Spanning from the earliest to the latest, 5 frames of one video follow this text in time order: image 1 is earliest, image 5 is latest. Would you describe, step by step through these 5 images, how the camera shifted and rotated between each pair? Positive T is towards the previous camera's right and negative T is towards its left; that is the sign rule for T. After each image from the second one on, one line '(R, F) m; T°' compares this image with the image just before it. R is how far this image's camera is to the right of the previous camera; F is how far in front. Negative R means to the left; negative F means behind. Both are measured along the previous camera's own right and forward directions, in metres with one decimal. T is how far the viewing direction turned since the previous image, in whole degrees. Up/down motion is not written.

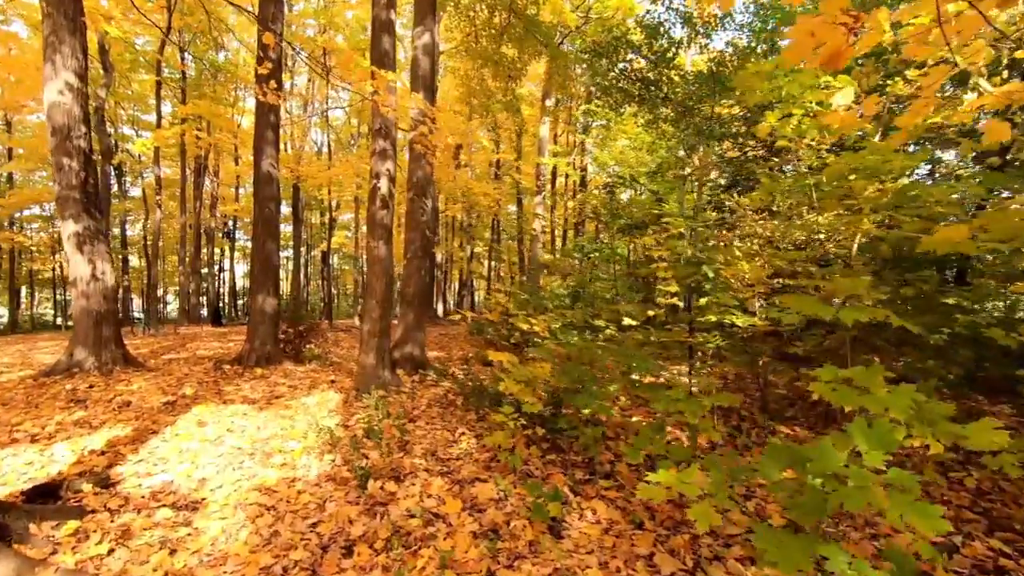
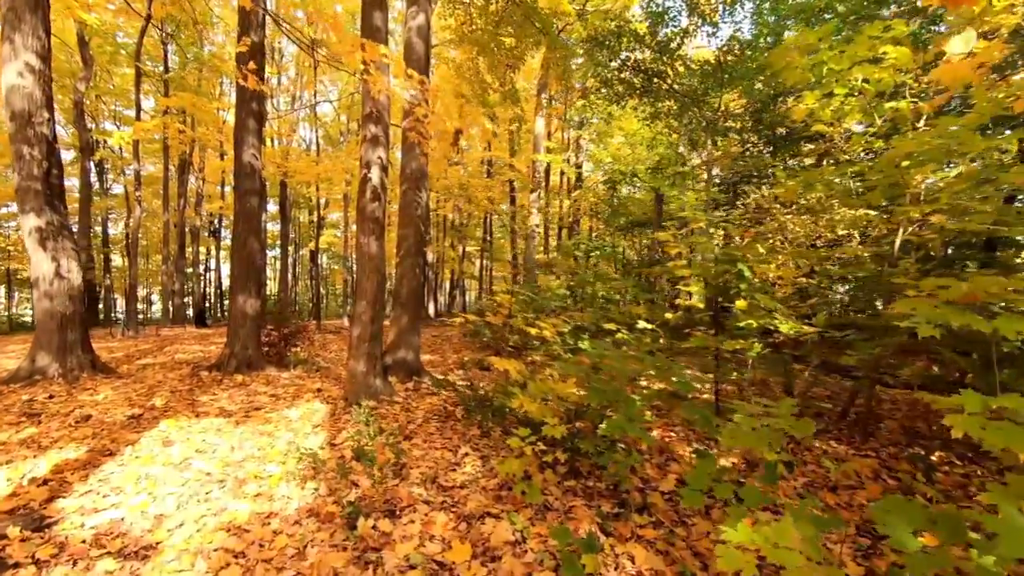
(-0.2, +0.6) m; +1°
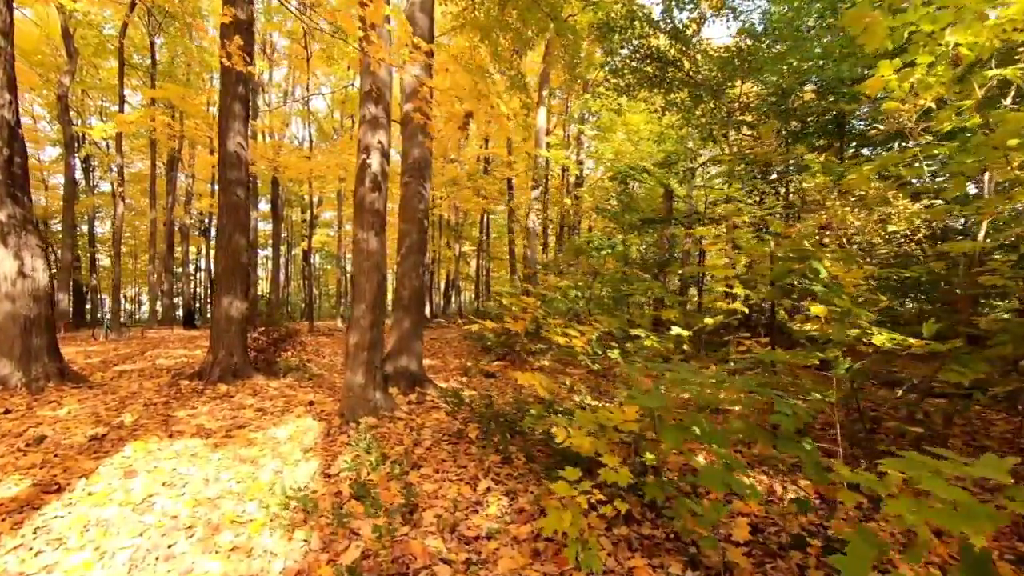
(-0.2, +0.7) m; +1°
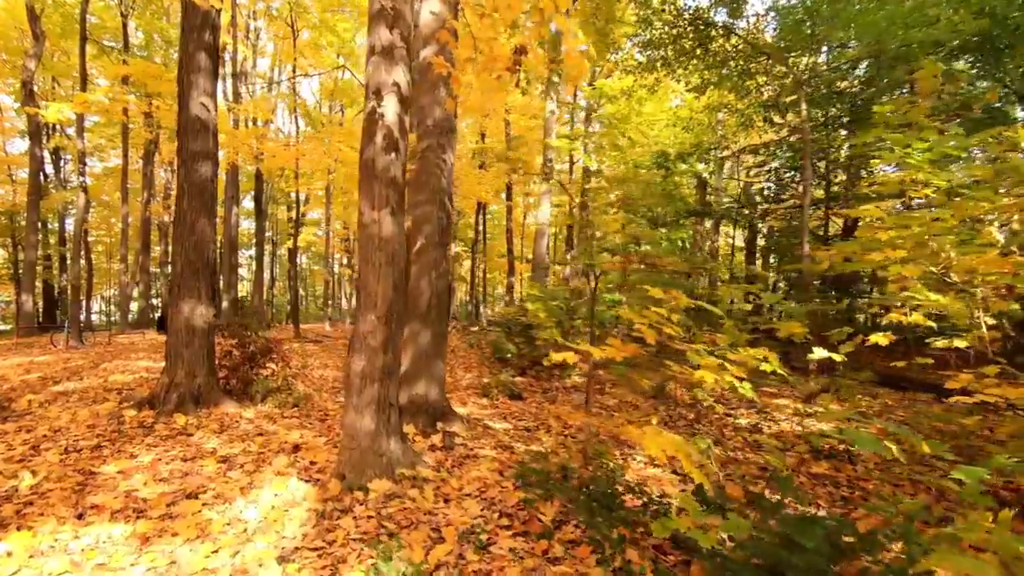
(-0.6, +1.6) m; +1°
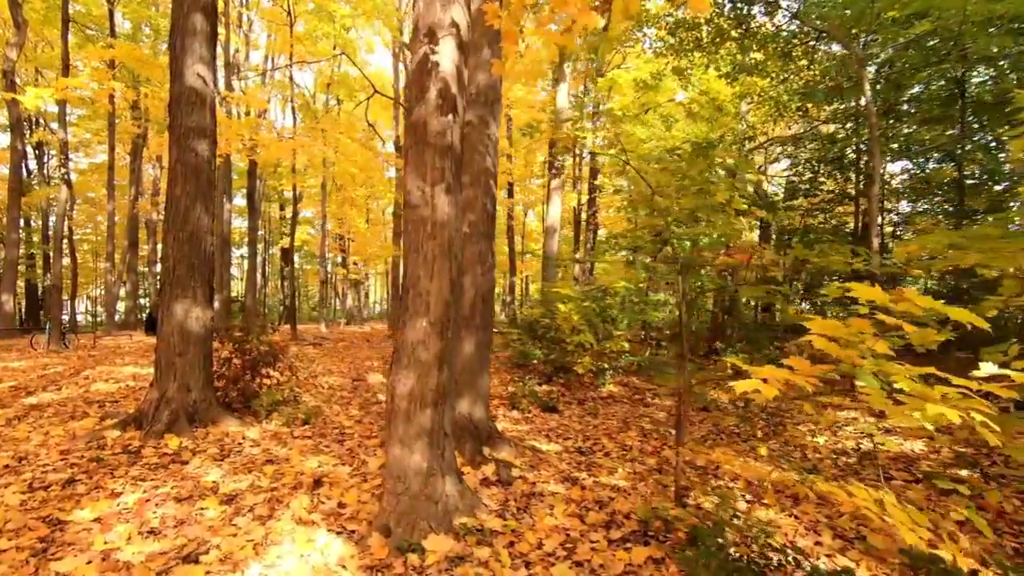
(-0.5, +0.8) m; +1°
